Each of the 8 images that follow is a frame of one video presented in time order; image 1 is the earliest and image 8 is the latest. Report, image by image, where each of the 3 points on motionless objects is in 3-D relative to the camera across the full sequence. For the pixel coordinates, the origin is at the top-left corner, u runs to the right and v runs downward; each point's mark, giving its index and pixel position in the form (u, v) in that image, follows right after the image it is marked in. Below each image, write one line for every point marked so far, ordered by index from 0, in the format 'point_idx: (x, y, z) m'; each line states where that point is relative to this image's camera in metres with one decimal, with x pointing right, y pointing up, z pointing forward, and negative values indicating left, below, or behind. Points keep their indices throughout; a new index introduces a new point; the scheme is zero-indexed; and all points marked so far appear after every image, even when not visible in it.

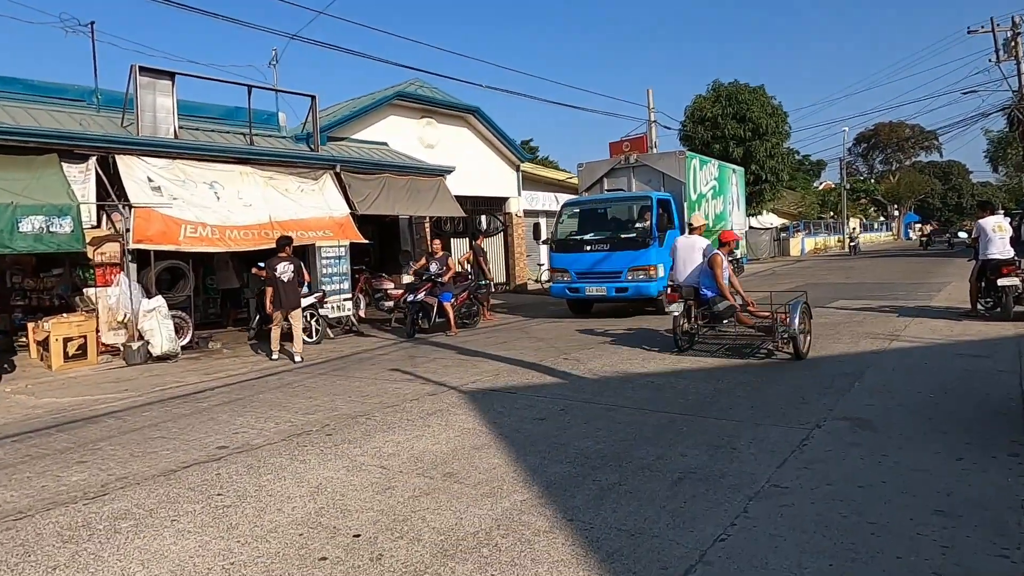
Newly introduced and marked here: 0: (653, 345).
0: (+2.4, -1.0, +11.3) m
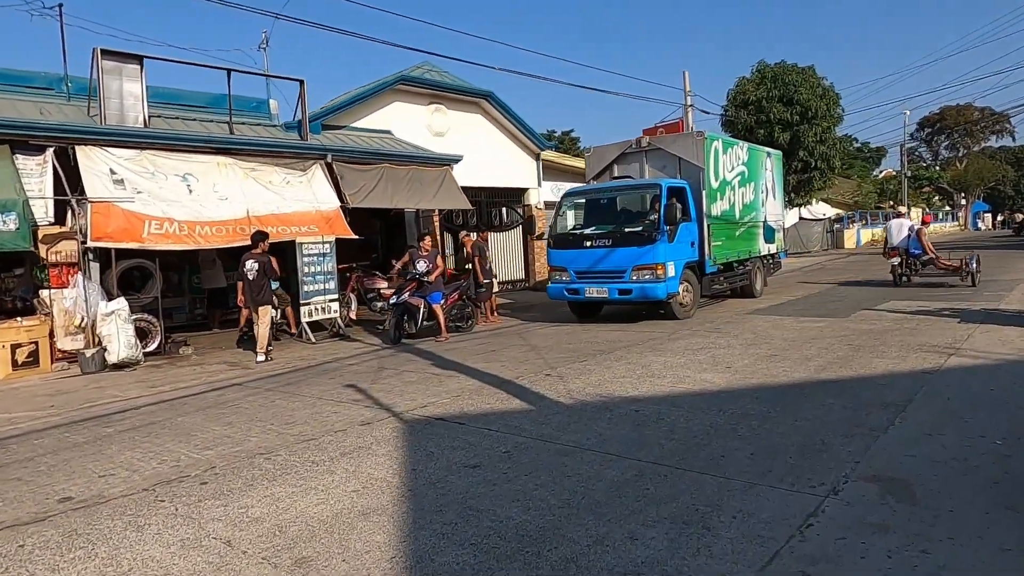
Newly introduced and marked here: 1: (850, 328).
0: (+2.1, -1.0, +9.7) m
1: (+5.9, -0.7, +11.6) m
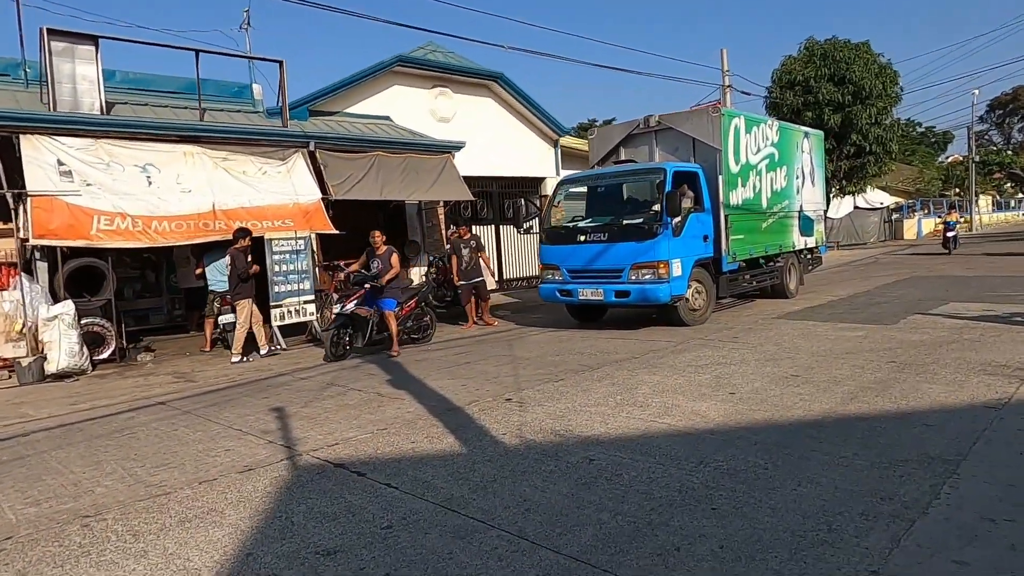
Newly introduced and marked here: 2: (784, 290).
0: (+1.6, -1.1, +8.0) m
1: (+5.6, -0.8, +9.6) m
2: (+5.5, -0.1, +13.5) m
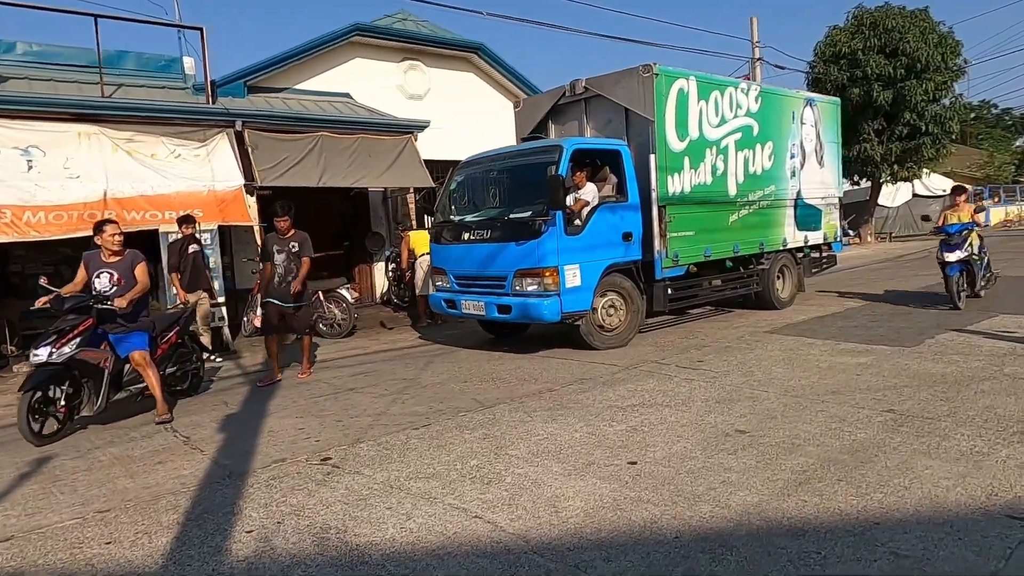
0: (+0.2, -1.2, +5.8) m
1: (+4.3, -0.9, +7.1) m
2: (+4.5, -0.1, +11.1) m
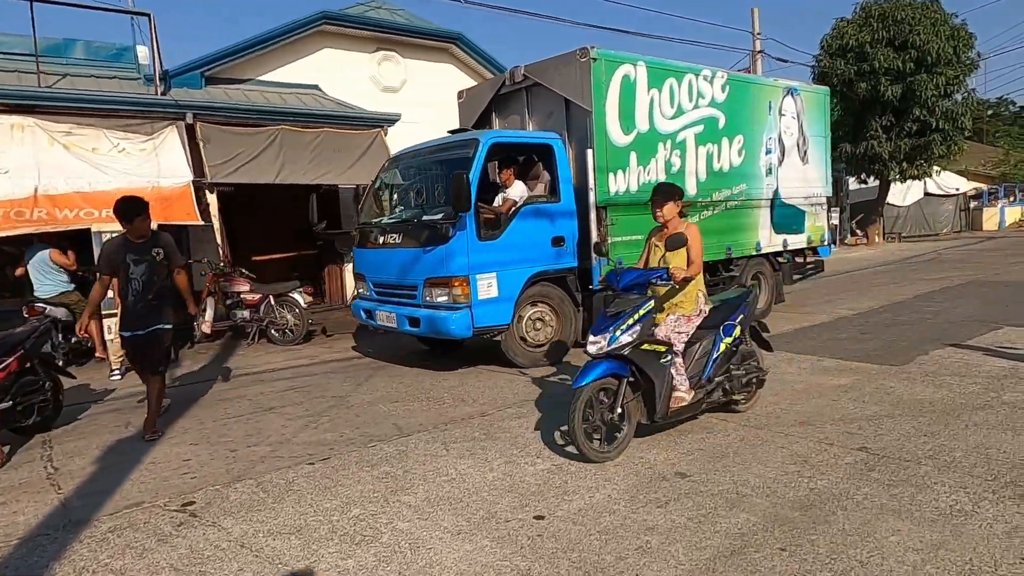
0: (-0.5, -1.4, +5.0) m
1: (+3.6, -1.0, +6.2) m
2: (+3.9, -0.3, +10.2) m
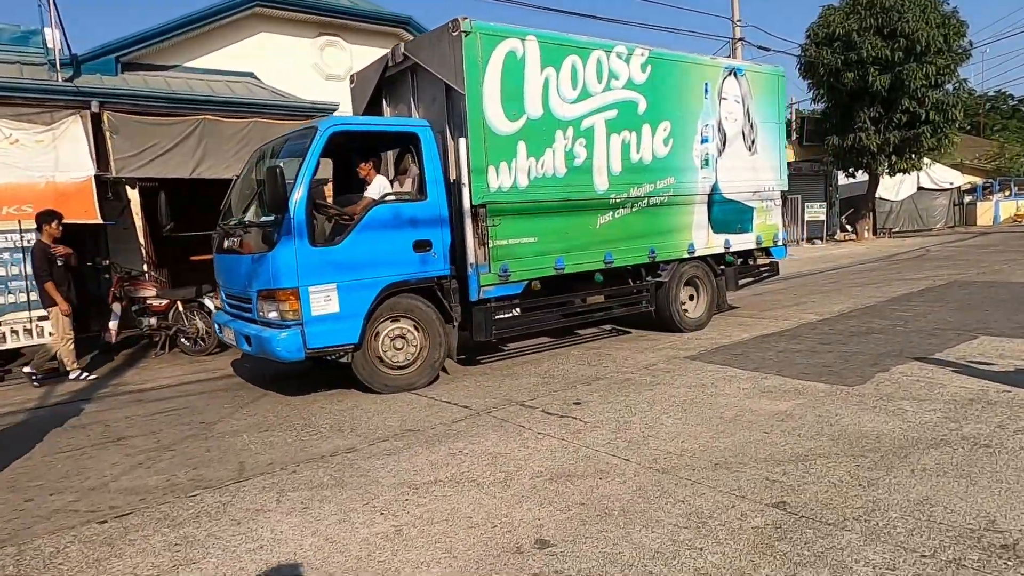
0: (-1.5, -1.5, +4.0) m
1: (+2.6, -1.1, +5.3) m
2: (+2.9, -0.3, +9.2) m
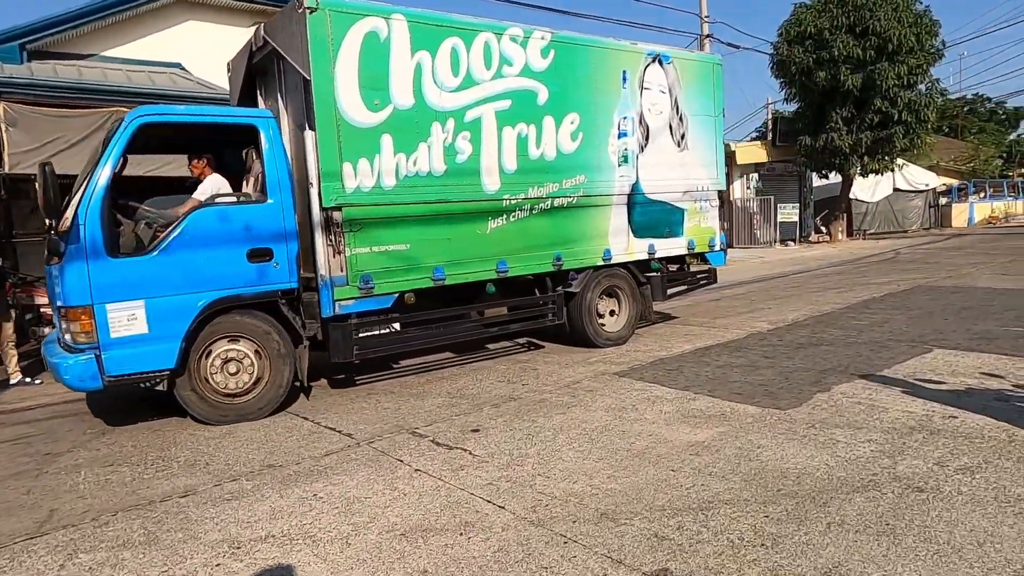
0: (-2.4, -1.6, +3.2) m
1: (+1.7, -1.2, +4.6) m
2: (+1.9, -0.4, +8.5) m
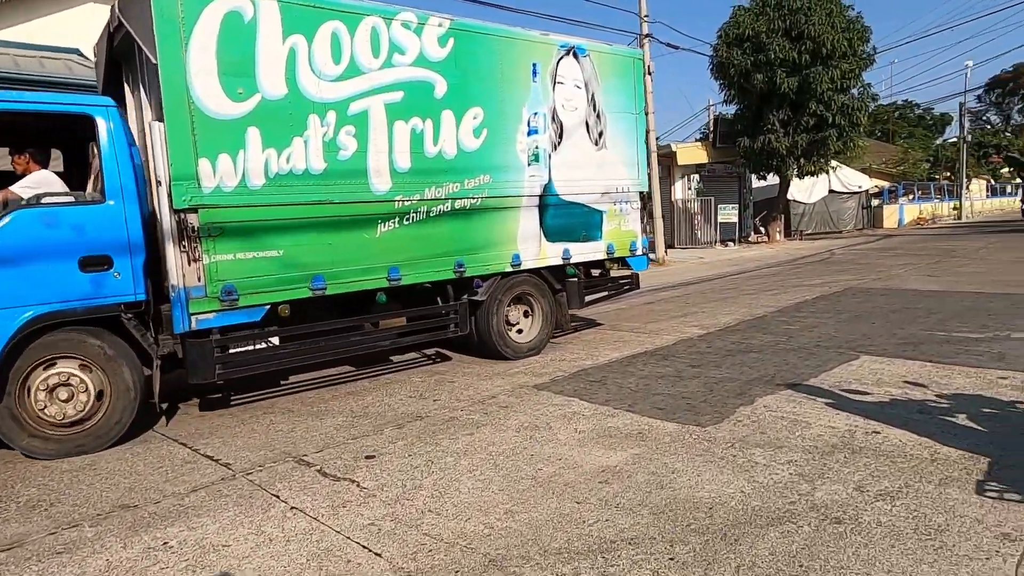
0: (-3.0, -1.7, +2.5) m
1: (+1.0, -1.3, +4.2) m
2: (+0.9, -0.5, +8.1) m
